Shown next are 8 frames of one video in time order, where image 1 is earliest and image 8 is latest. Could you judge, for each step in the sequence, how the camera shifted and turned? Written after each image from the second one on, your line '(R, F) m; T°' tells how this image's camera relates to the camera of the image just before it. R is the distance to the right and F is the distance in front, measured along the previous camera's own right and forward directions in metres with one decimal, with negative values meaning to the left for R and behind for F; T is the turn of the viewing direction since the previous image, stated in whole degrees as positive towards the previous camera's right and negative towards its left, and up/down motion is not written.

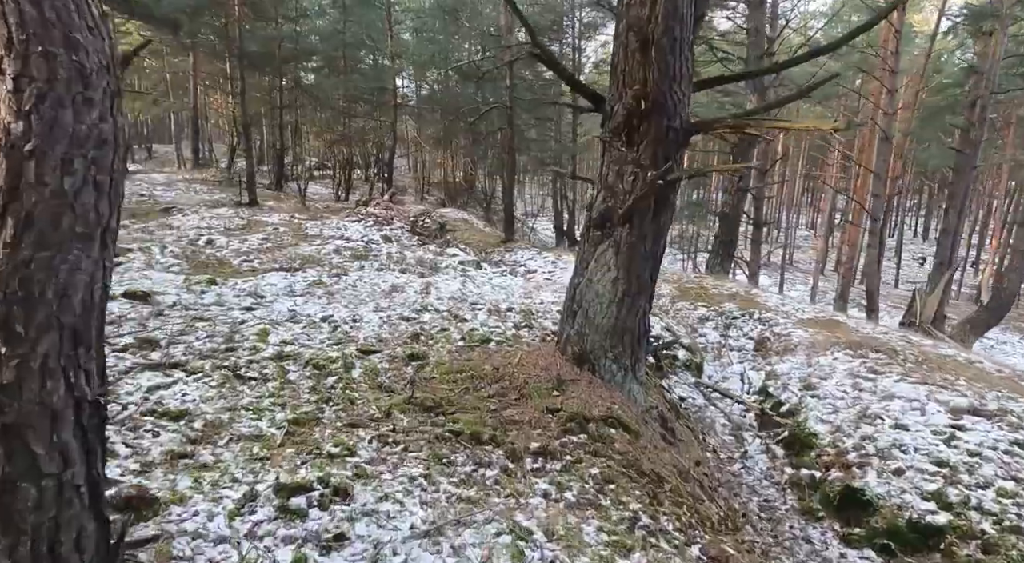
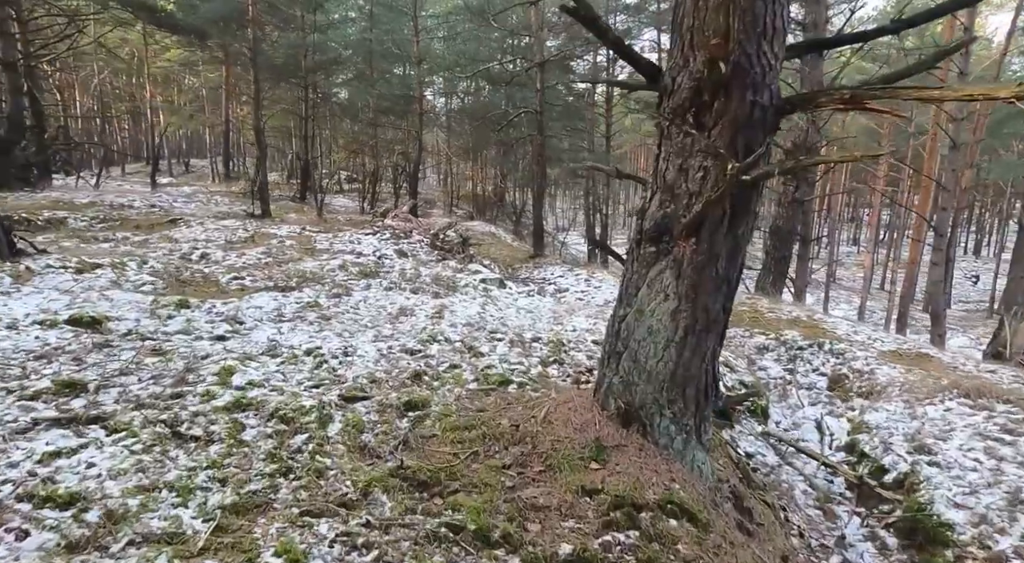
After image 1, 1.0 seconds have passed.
(0.0, +1.2) m; -3°
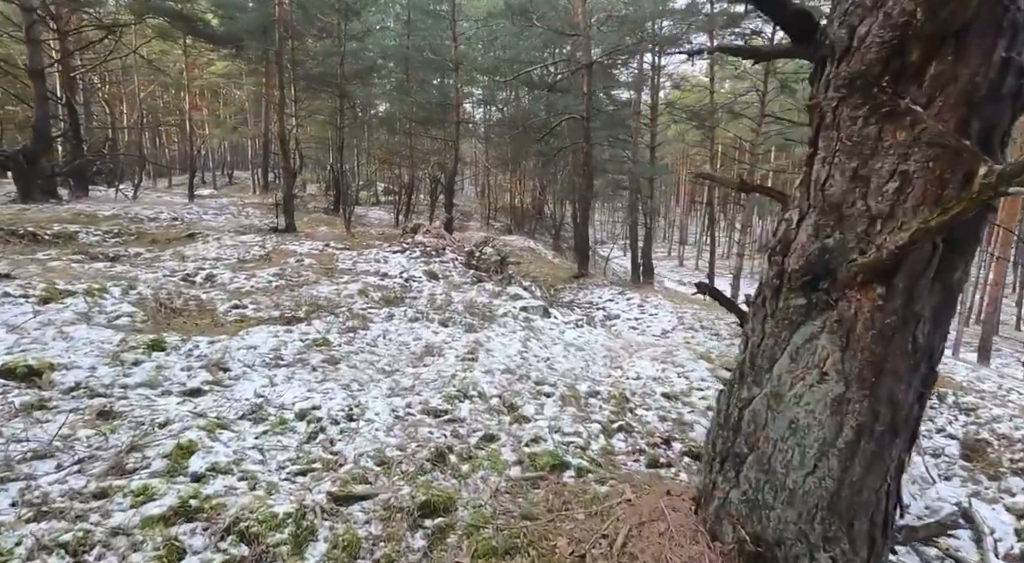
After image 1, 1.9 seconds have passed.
(-0.1, +1.3) m; -3°
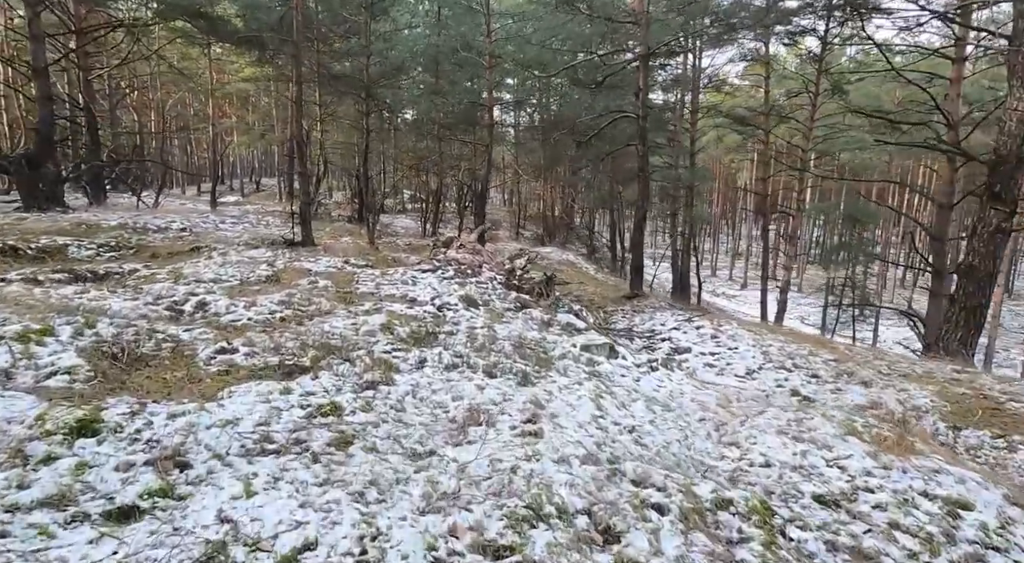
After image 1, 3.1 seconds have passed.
(-0.3, +1.6) m; -2°
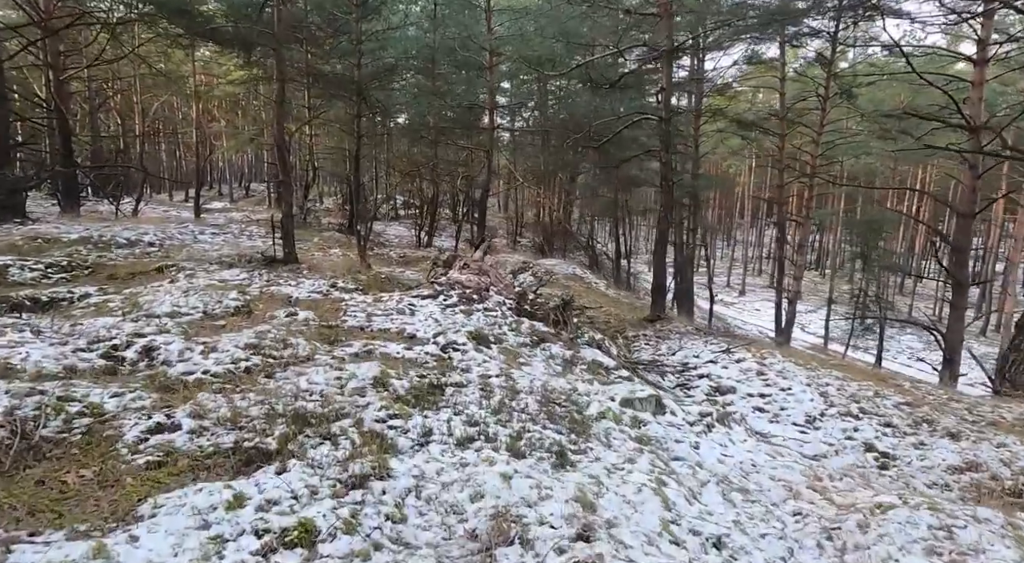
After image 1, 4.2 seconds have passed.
(-0.2, +1.3) m; +1°
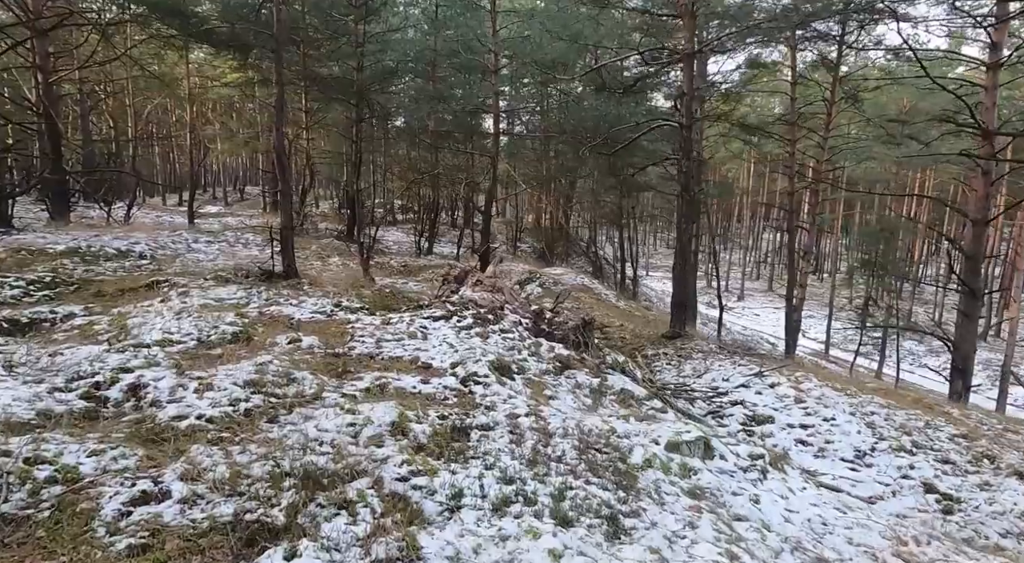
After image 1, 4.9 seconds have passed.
(-0.3, +0.6) m; 0°
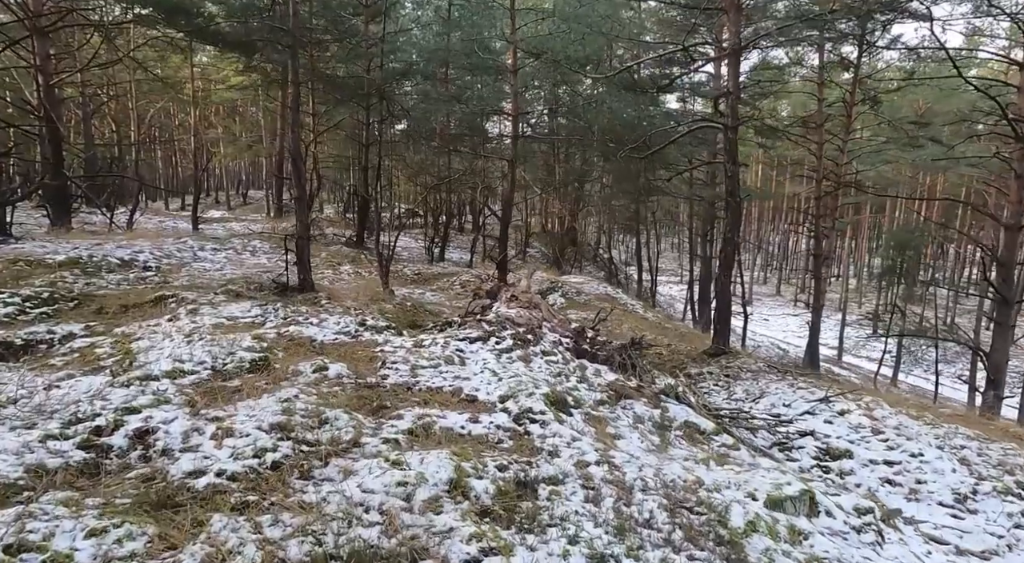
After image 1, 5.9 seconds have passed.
(-0.4, +0.7) m; 0°
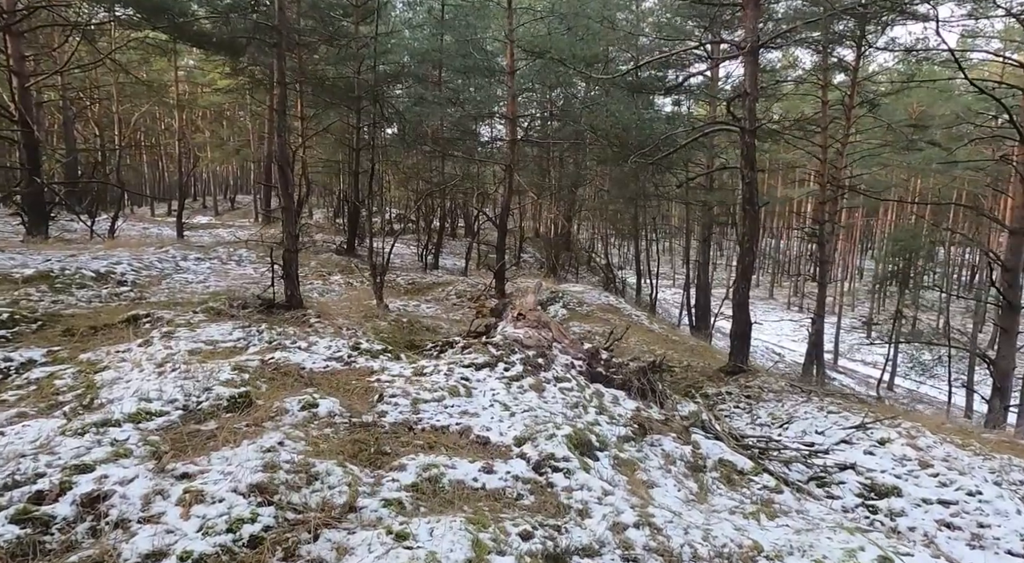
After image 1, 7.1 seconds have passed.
(-0.2, +0.7) m; +1°
